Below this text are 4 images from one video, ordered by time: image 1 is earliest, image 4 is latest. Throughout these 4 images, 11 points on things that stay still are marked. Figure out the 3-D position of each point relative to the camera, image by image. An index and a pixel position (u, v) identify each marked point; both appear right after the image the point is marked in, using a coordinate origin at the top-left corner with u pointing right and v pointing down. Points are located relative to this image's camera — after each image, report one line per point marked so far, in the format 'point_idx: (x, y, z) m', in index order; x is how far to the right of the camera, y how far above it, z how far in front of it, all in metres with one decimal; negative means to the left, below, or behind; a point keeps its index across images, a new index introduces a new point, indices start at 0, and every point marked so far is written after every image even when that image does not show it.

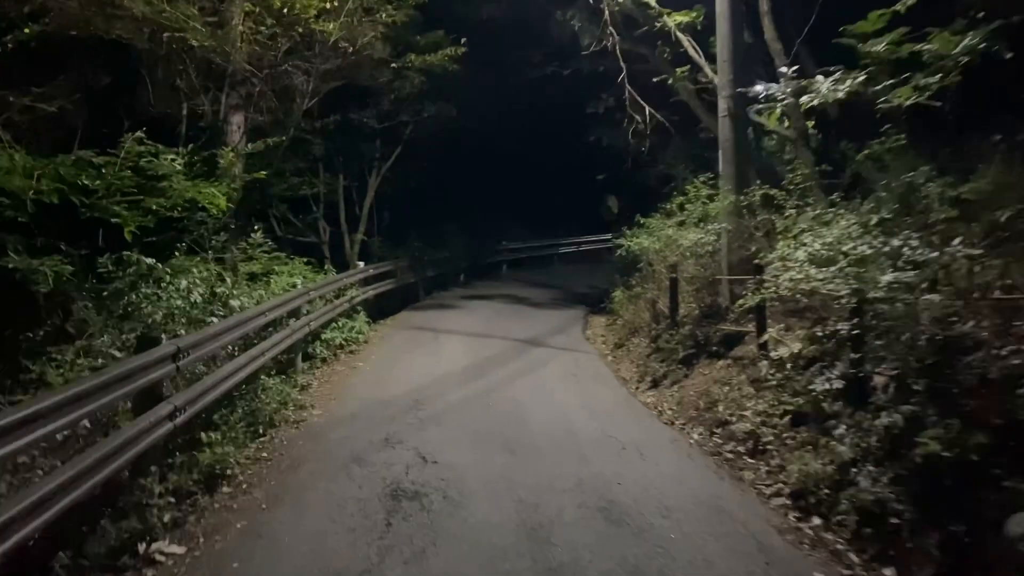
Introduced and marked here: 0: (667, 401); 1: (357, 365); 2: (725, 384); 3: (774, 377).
0: (+2.2, -1.6, +11.3) m
1: (-2.5, -1.2, +12.7) m
2: (+2.9, -1.3, +10.8) m
3: (+3.2, -1.1, +9.5) m
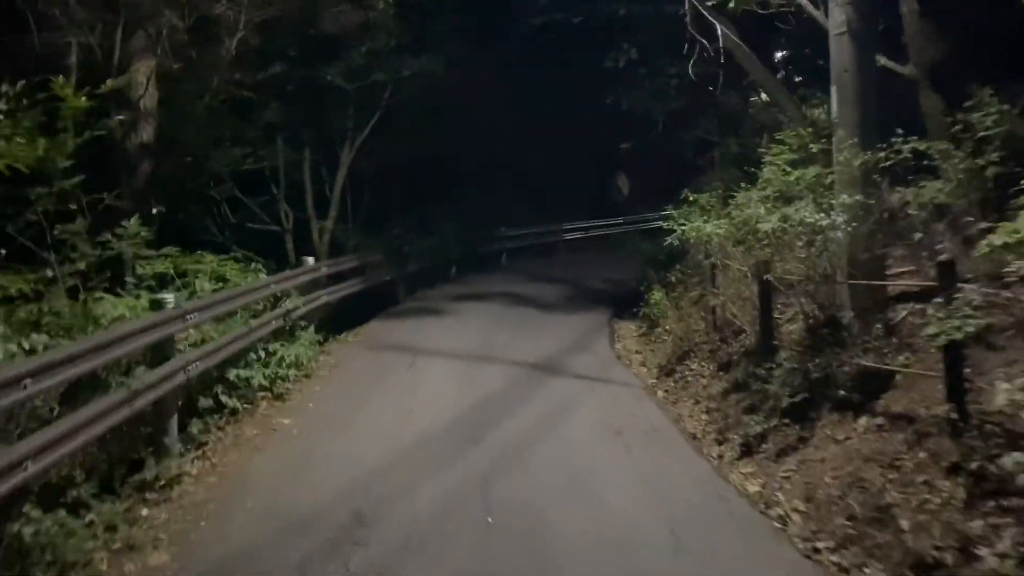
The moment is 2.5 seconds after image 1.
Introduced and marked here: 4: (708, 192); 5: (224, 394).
0: (+2.3, -1.8, +6.8) m
1: (-2.4, -1.4, +8.2) m
2: (+3.1, -1.5, +6.3) m
3: (+3.3, -1.2, +5.0) m
4: (+3.2, +1.6, +13.1) m
5: (-3.0, -1.1, +8.2) m
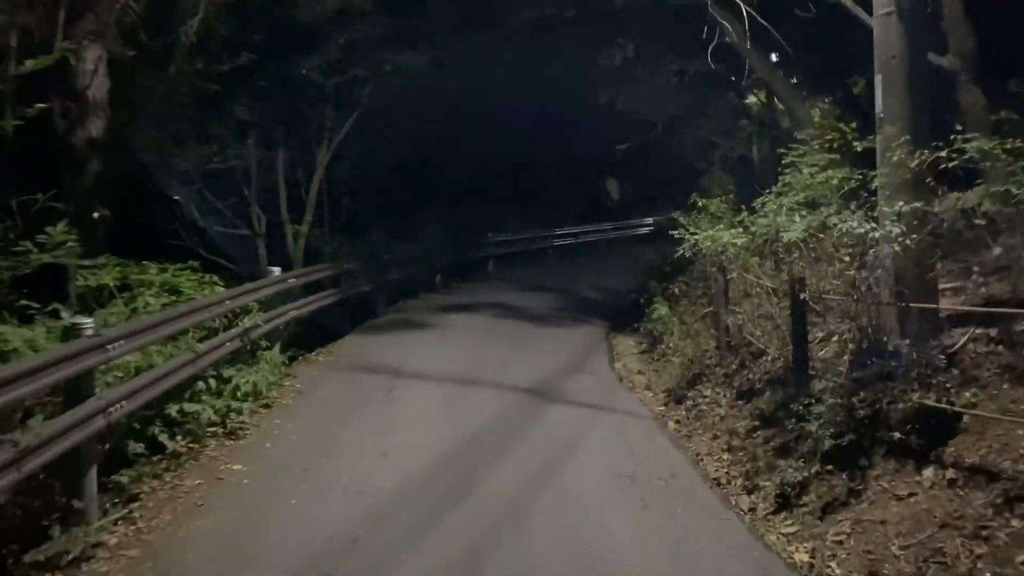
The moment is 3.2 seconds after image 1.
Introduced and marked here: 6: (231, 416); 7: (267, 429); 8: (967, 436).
0: (+2.3, -1.9, +5.6) m
1: (-2.4, -1.6, +6.8) m
2: (+3.0, -1.6, +5.1) m
3: (+3.3, -1.4, +3.8) m
4: (+3.1, +1.4, +11.9) m
5: (-3.1, -1.3, +6.8) m
6: (-2.8, -1.3, +8.0) m
7: (-2.5, -1.4, +8.0) m
8: (+3.5, -1.1, +6.1) m
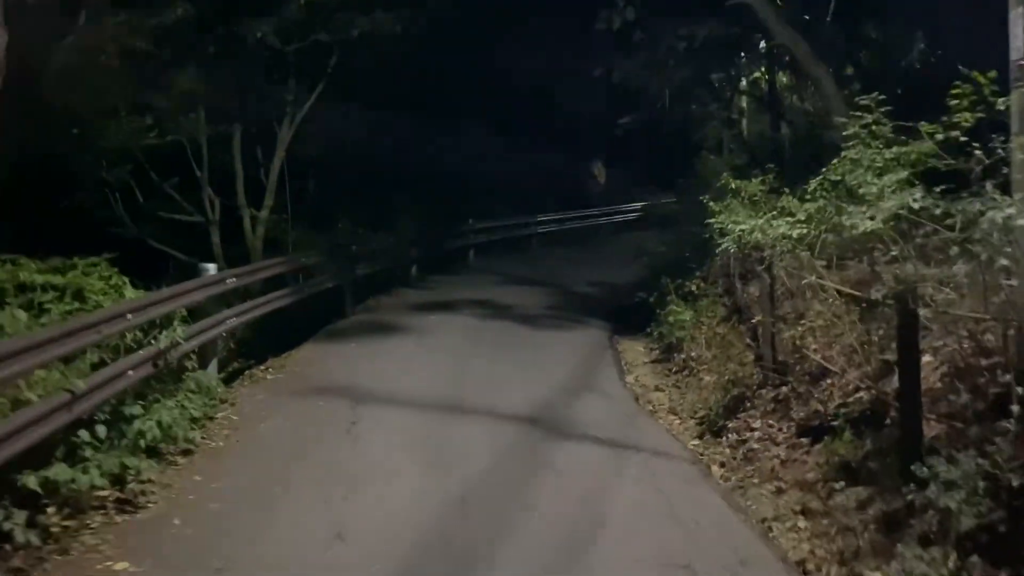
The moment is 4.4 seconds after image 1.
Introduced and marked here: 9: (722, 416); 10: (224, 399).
0: (+2.4, -2.1, +3.6) m
1: (-2.4, -1.7, +4.7) m
2: (+3.2, -1.8, +3.1) m
3: (+3.5, -1.6, +1.8) m
4: (+3.0, +1.4, +9.8) m
5: (-3.0, -1.4, +4.7) m
6: (-2.8, -1.4, +5.8) m
7: (-2.5, -1.5, +5.8) m
8: (+3.6, -1.2, +4.1) m
9: (+2.2, -1.3, +8.1) m
10: (-3.0, -1.2, +8.2) m
